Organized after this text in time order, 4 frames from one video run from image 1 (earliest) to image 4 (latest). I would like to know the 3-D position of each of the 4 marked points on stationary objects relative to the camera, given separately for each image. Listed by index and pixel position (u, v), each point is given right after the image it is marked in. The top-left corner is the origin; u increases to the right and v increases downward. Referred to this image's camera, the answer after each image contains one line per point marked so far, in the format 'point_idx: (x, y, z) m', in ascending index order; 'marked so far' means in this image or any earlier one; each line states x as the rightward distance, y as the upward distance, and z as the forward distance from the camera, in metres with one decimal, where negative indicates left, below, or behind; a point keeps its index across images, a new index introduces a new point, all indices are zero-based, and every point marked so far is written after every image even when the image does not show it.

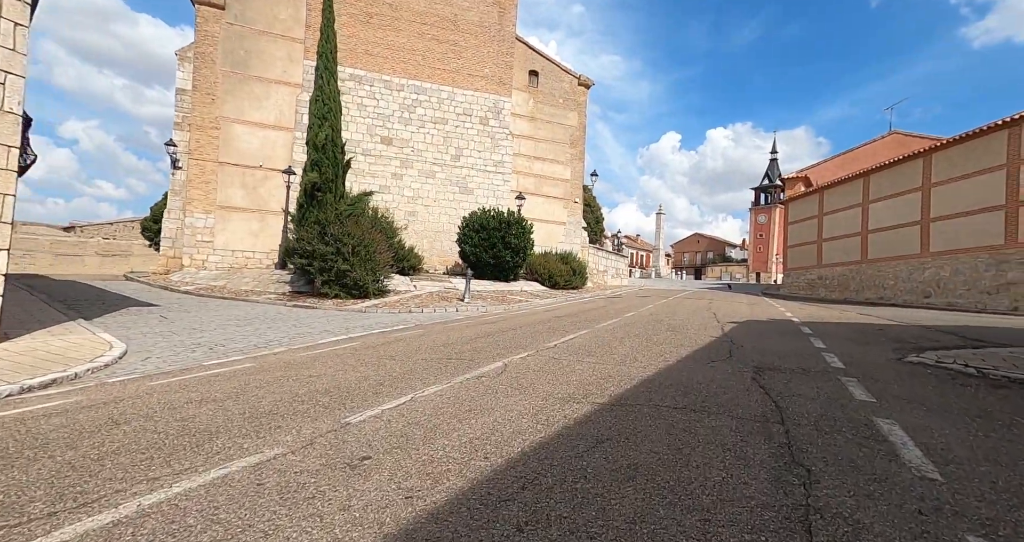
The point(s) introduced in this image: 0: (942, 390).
0: (+4.7, -1.3, +4.9) m
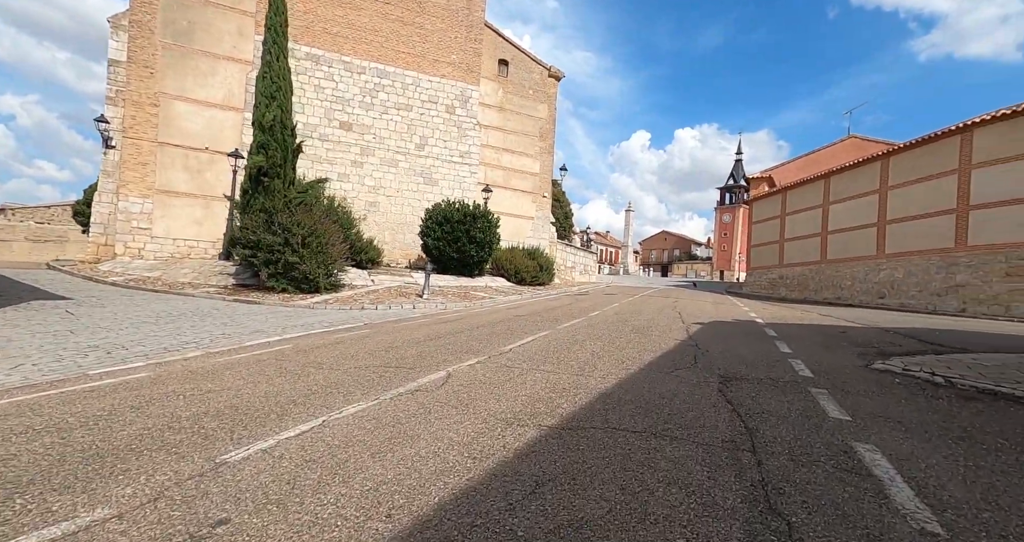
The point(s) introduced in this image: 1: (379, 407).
0: (+4.1, -1.4, +4.6) m
1: (-1.1, -1.1, +3.7) m
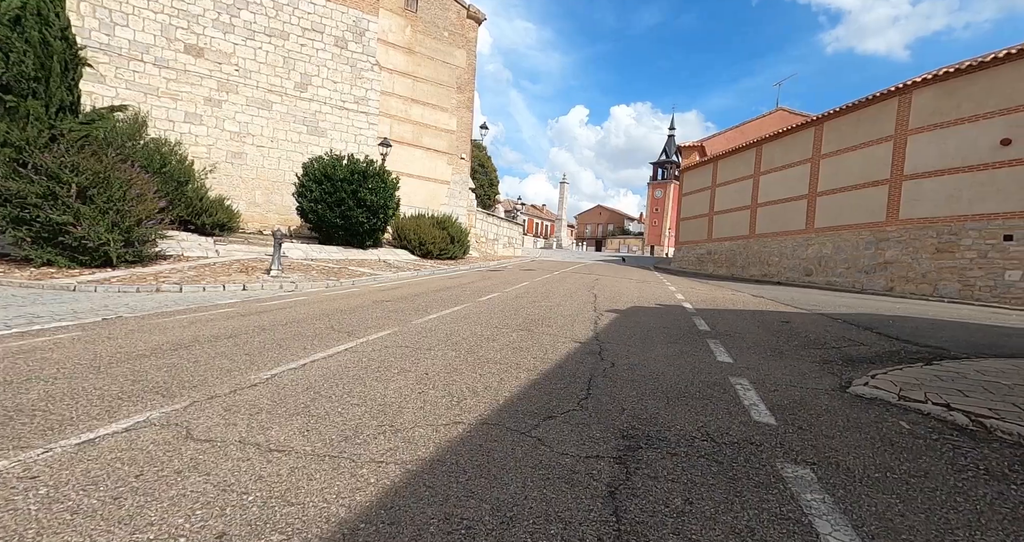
0: (+2.4, -1.2, +2.3) m
1: (-2.7, -1.0, +0.6) m
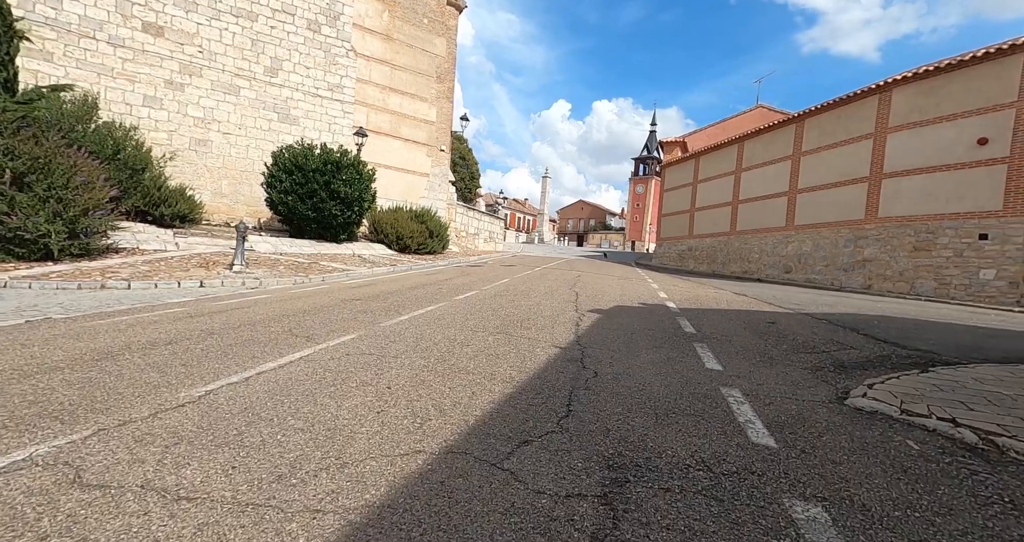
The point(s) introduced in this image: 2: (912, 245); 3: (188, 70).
0: (+2.3, -1.3, +1.9) m
1: (-2.7, -1.0, +0.1) m
2: (+12.7, +0.8, +14.2) m
3: (-11.2, +7.0, +15.6) m
